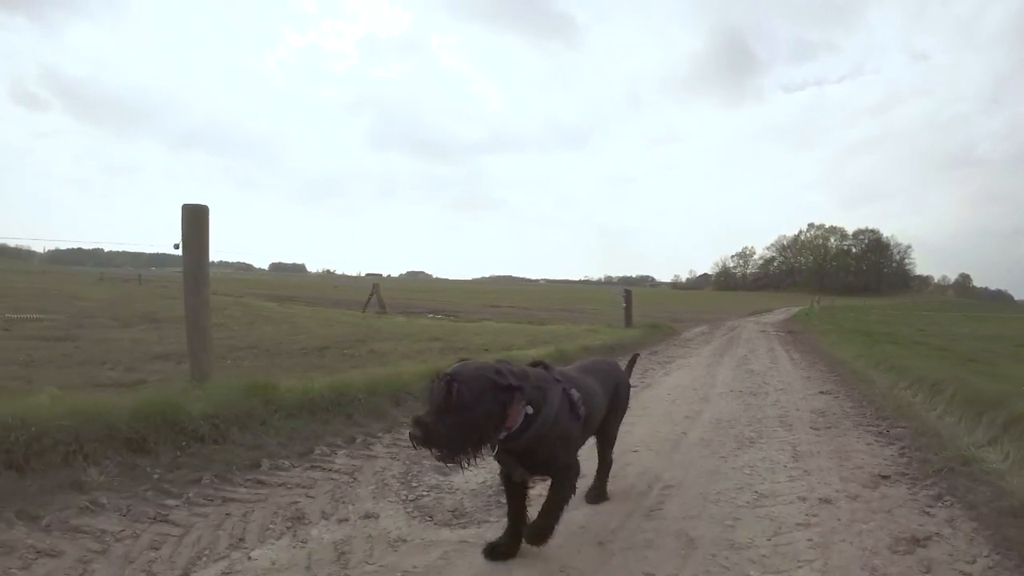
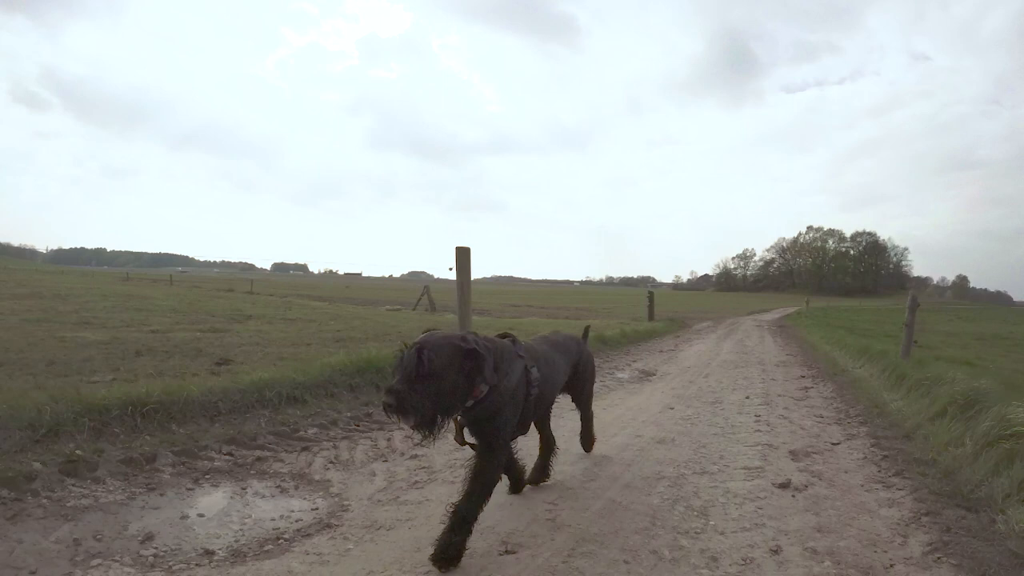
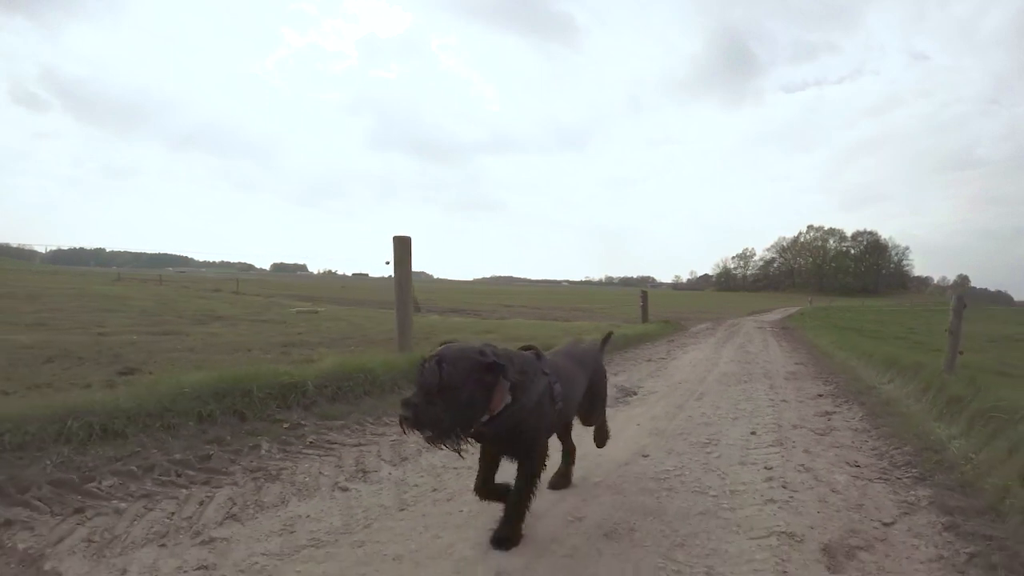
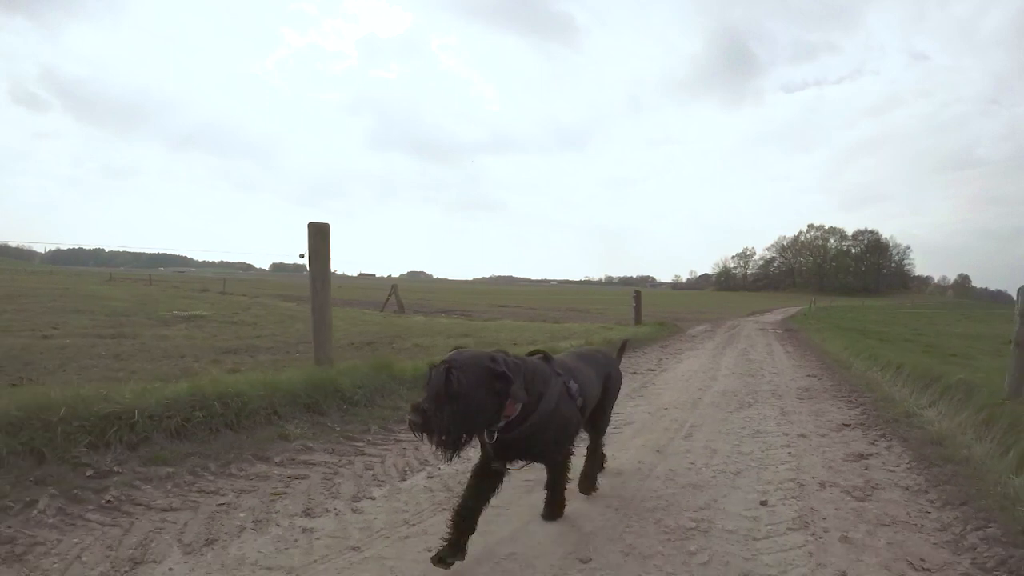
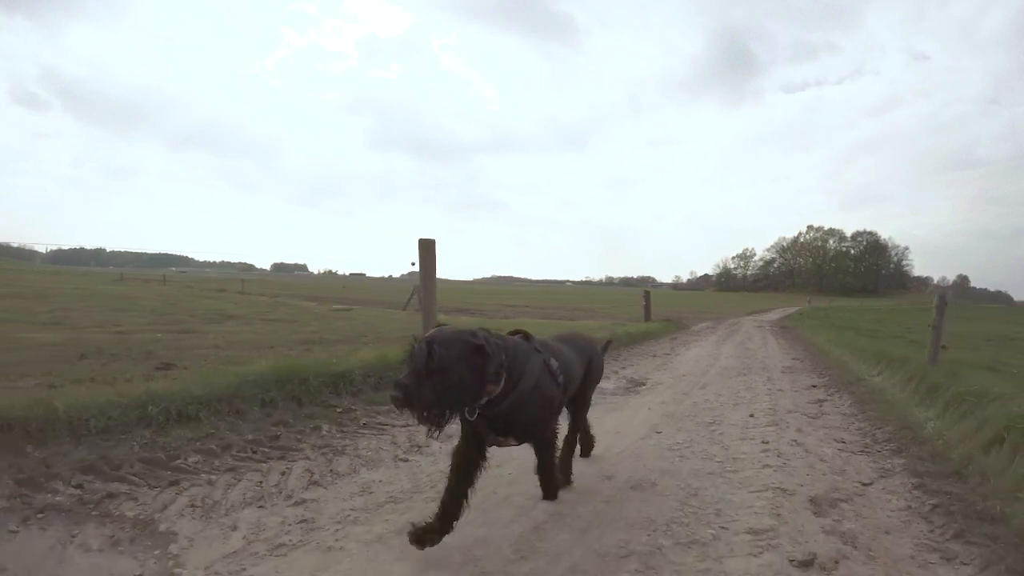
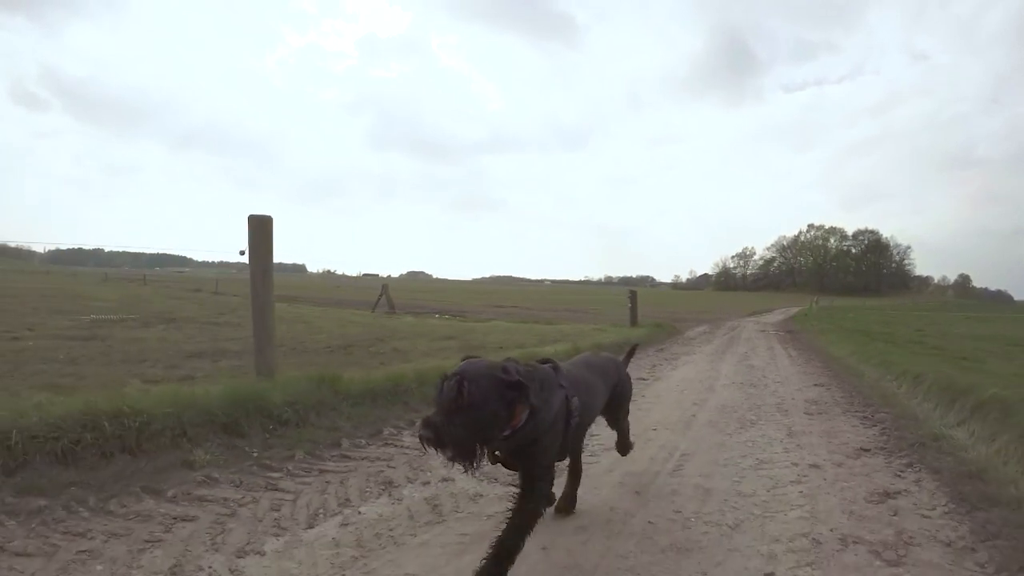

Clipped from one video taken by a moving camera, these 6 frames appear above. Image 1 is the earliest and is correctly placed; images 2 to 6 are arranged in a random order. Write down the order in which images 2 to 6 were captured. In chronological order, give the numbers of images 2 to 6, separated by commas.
6, 4, 3, 5, 2
